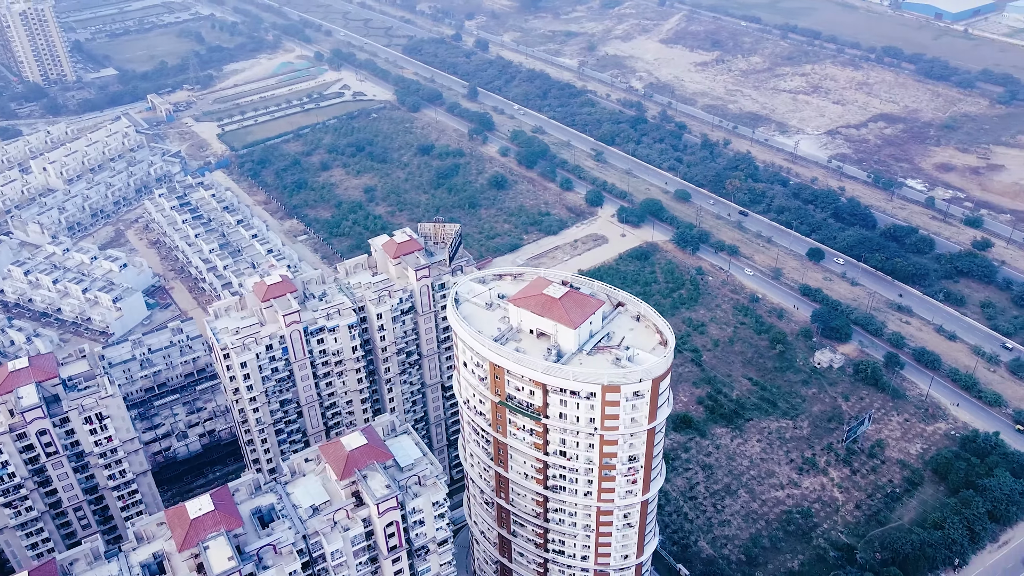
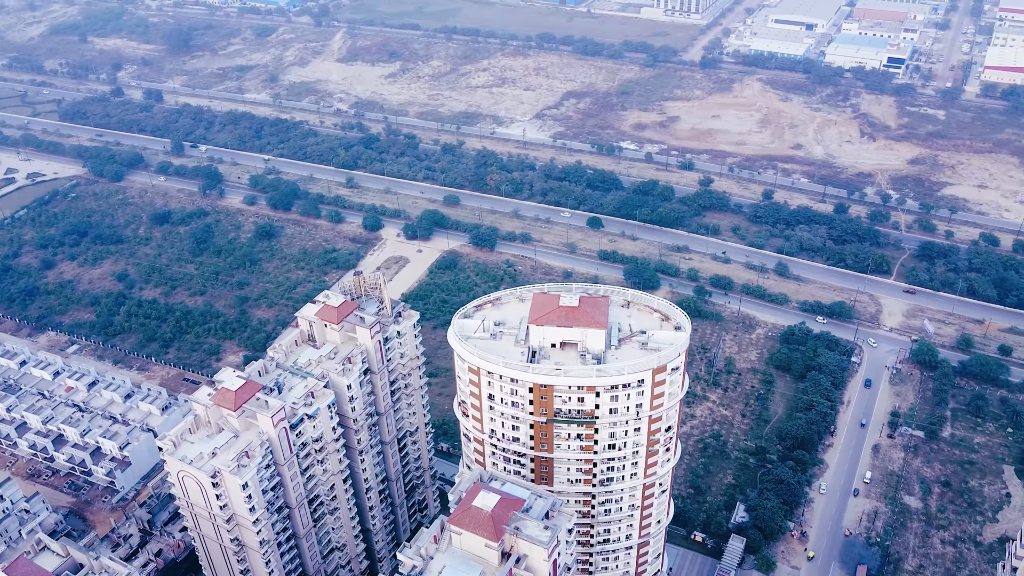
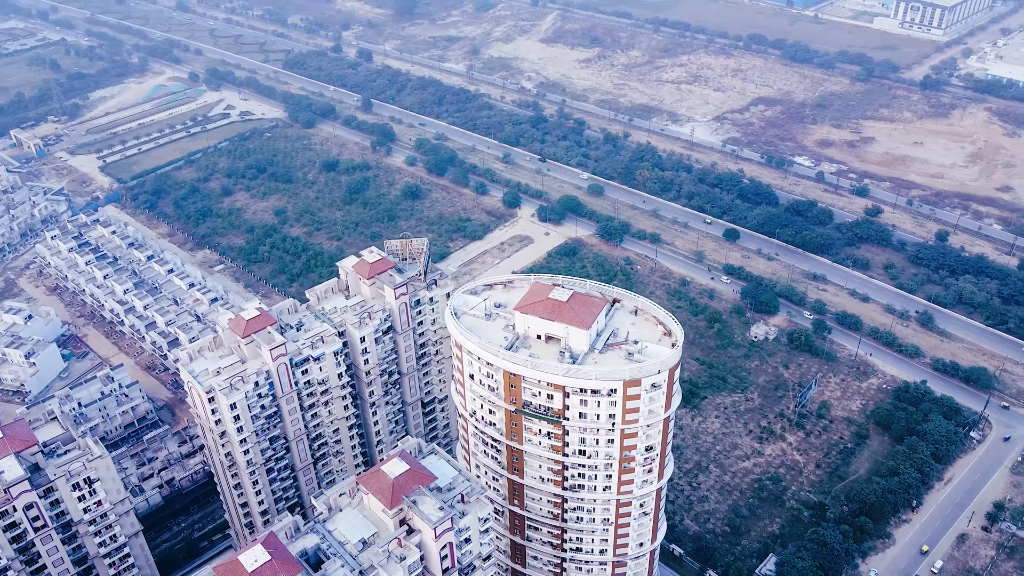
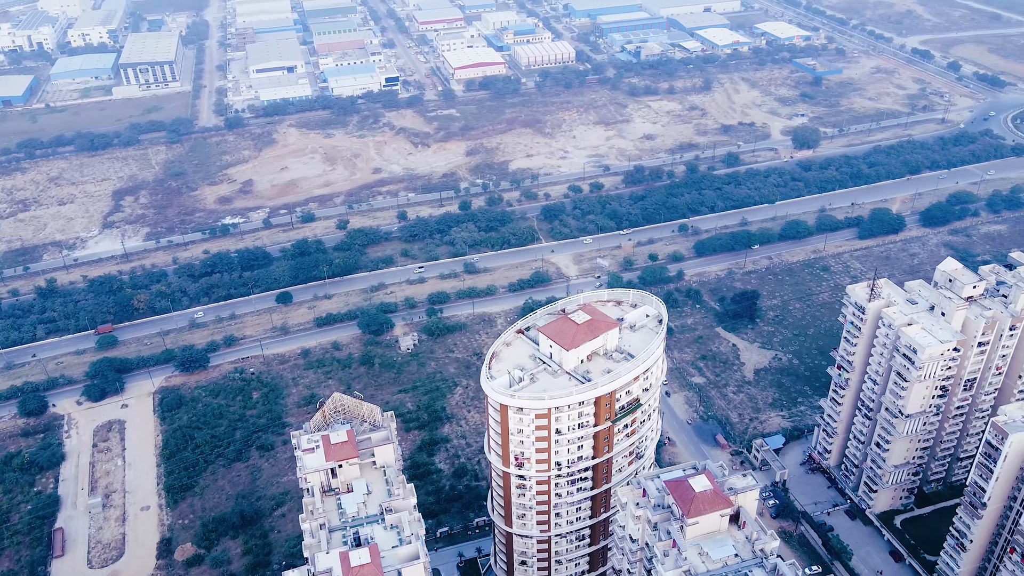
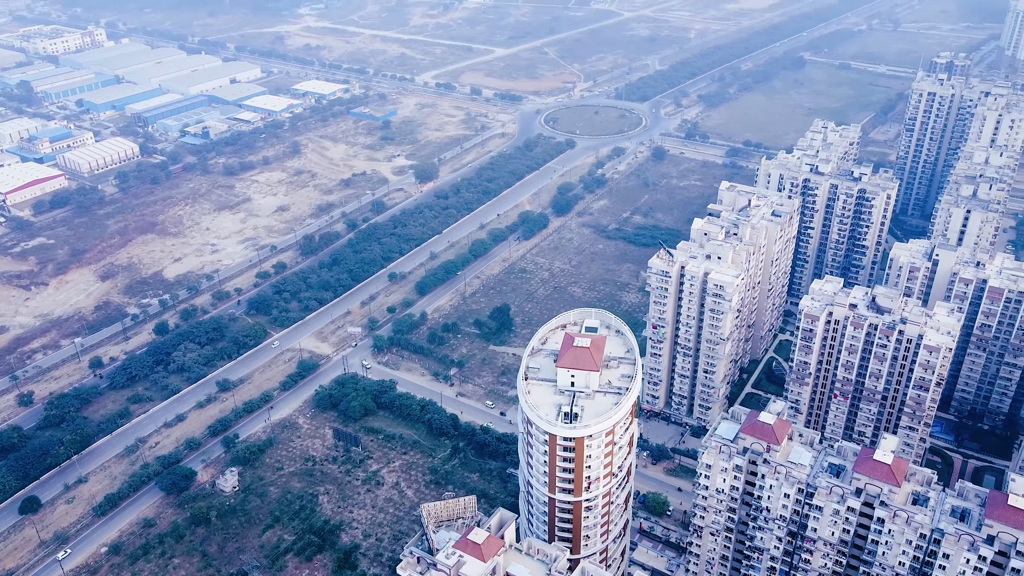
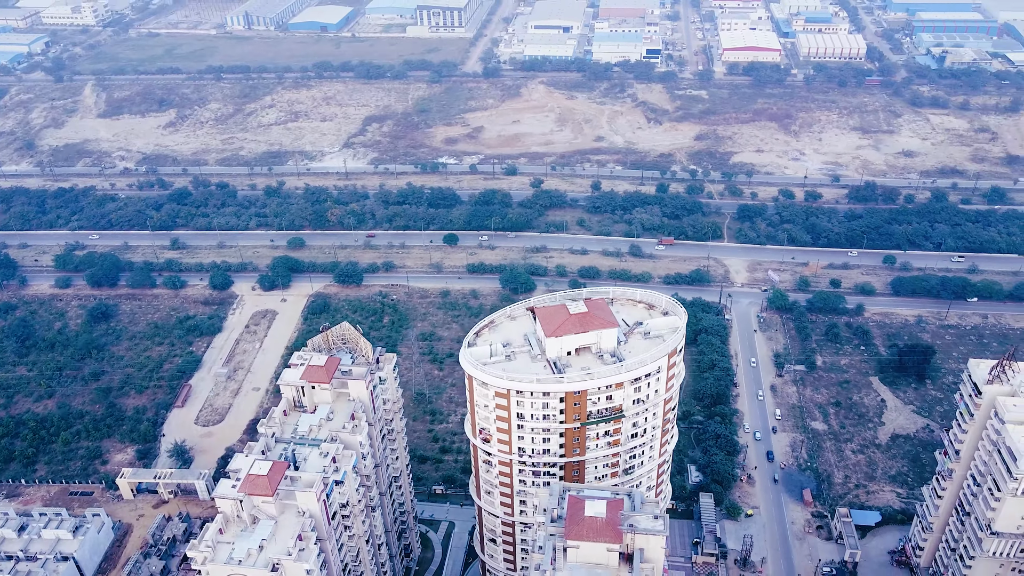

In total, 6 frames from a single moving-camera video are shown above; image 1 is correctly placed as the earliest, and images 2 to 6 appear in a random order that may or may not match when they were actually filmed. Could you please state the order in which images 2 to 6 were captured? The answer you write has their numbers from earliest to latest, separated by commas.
3, 2, 6, 4, 5
